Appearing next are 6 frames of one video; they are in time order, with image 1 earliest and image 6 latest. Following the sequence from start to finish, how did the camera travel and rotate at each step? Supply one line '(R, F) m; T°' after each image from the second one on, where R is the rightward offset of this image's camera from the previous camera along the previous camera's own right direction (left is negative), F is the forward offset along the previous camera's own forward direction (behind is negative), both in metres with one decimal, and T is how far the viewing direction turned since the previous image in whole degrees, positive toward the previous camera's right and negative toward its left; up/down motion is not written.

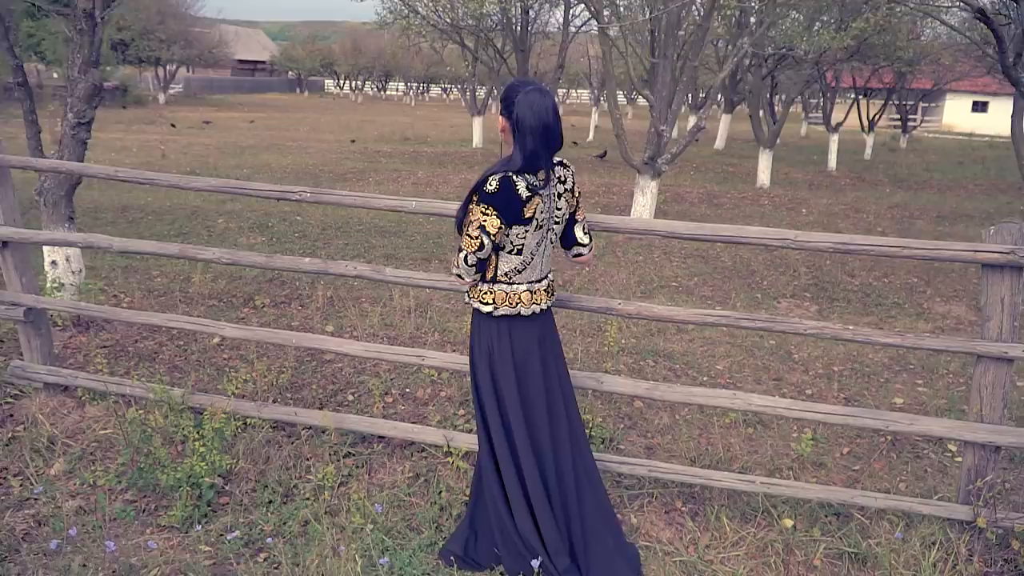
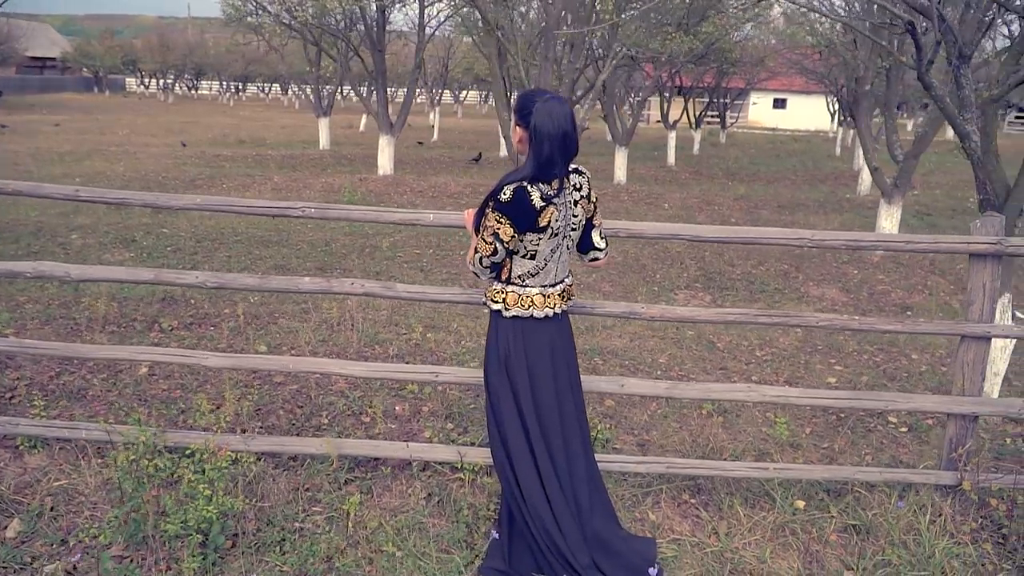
(-0.8, +0.1) m; +12°
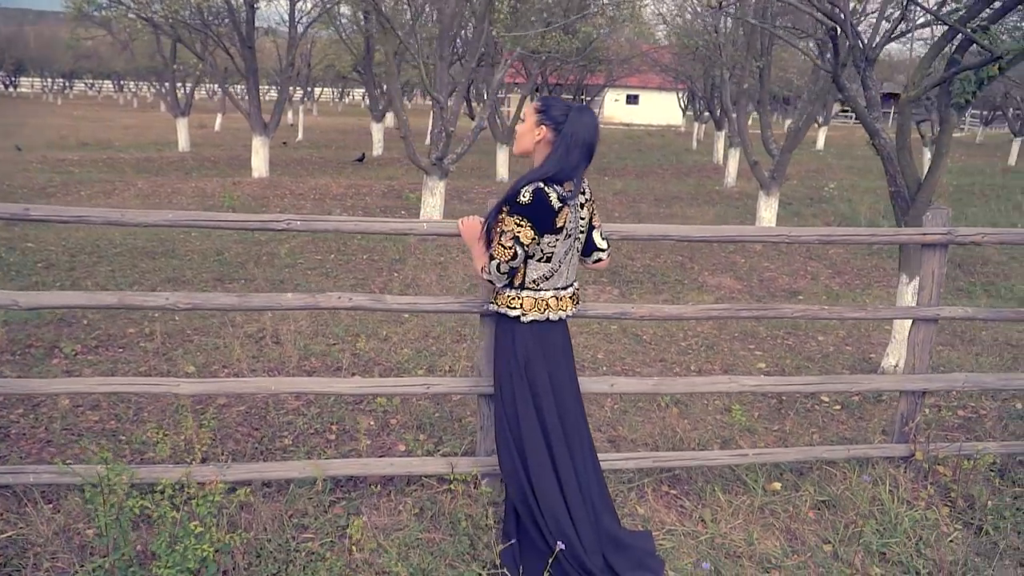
(-0.5, +0.1) m; +10°
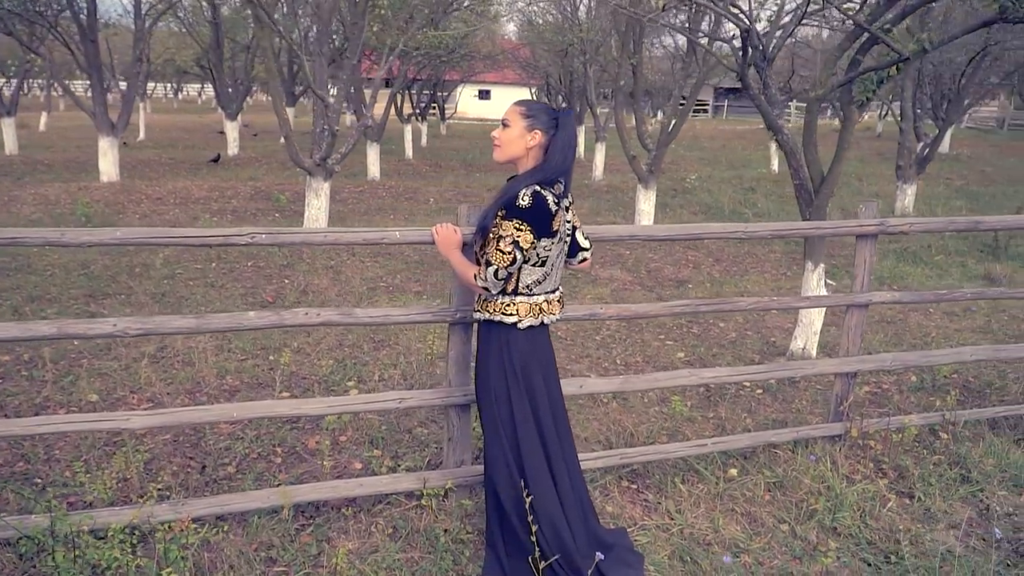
(-0.5, +0.1) m; +10°
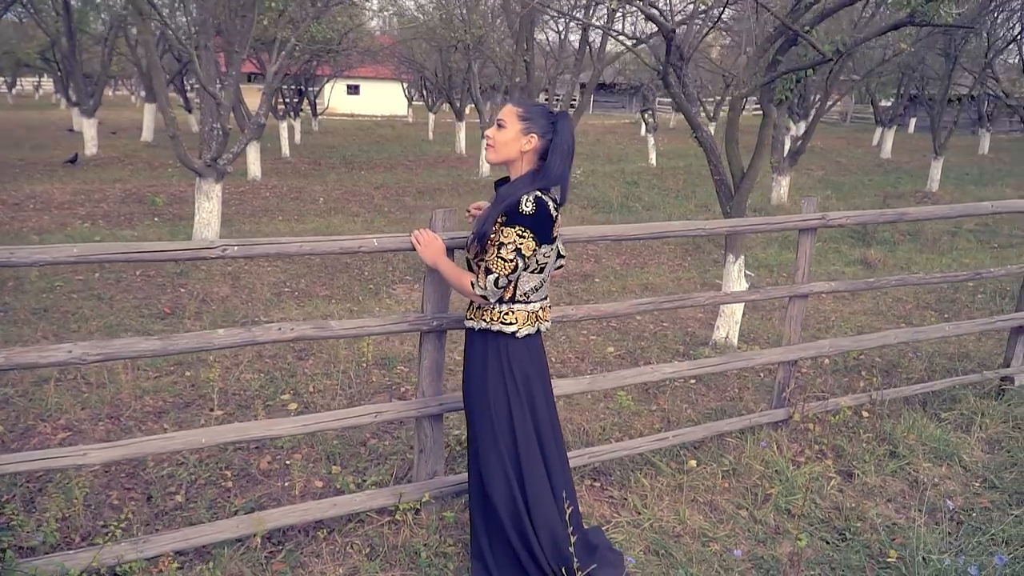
(-0.4, +0.1) m; +9°
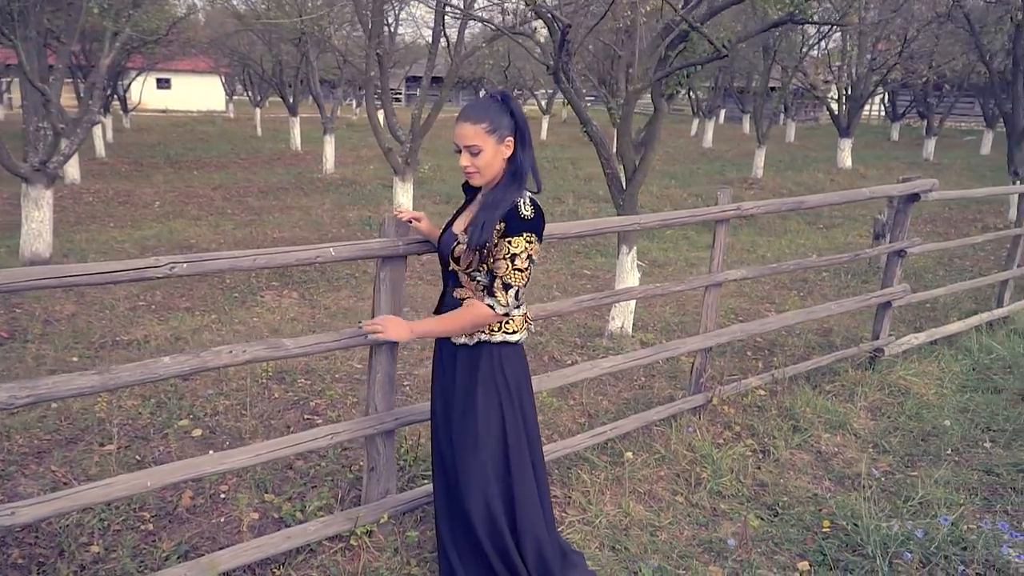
(-0.5, +0.2) m; +12°
